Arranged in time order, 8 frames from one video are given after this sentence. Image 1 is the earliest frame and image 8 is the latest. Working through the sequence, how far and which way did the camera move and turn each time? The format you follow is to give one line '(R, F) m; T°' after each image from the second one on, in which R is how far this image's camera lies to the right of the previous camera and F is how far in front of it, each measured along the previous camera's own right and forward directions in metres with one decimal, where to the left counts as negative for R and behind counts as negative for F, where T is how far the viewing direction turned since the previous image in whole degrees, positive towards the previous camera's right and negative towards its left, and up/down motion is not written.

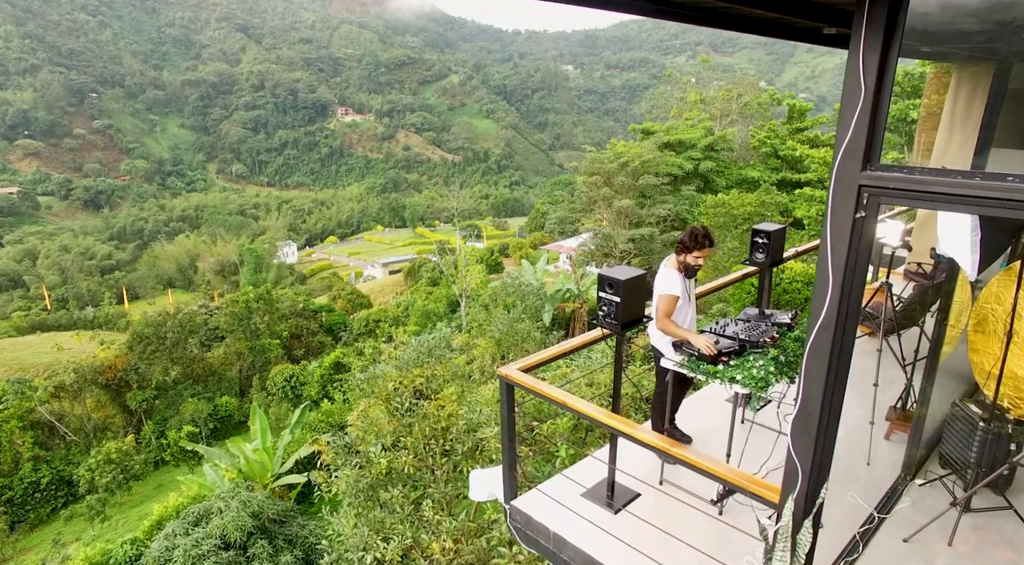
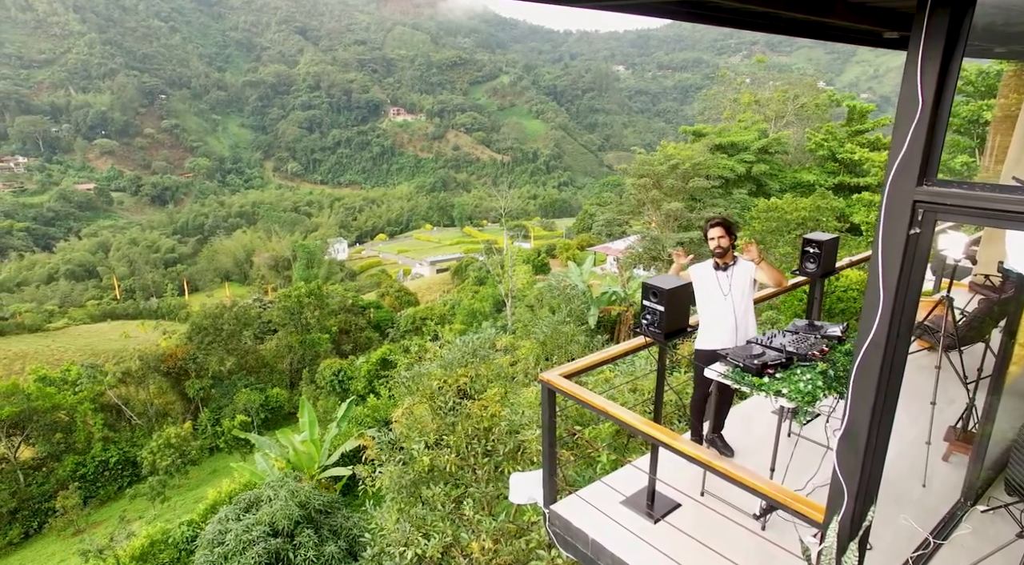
(0.0, 0.0) m; -4°
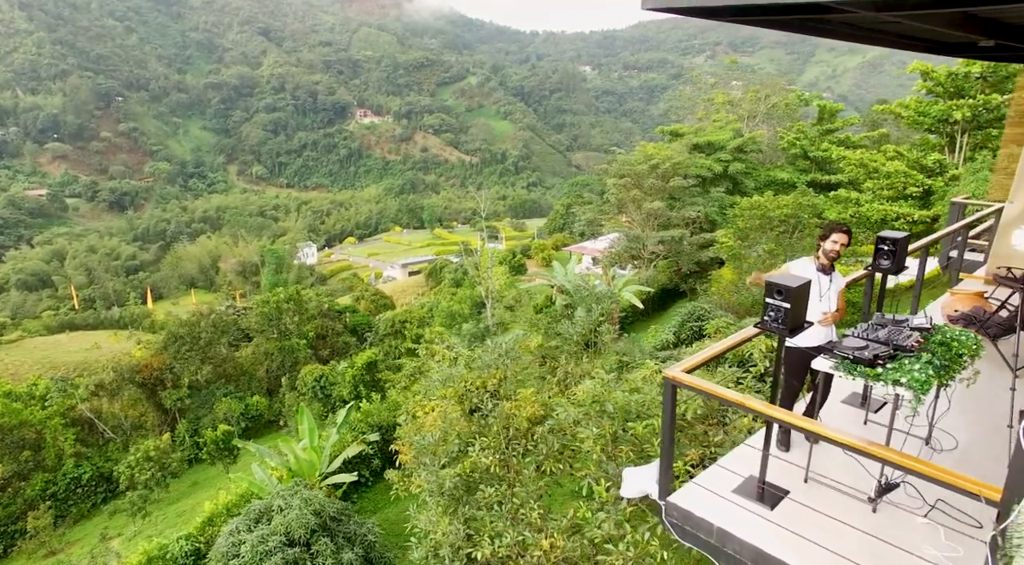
(-0.7, -0.1) m; +3°
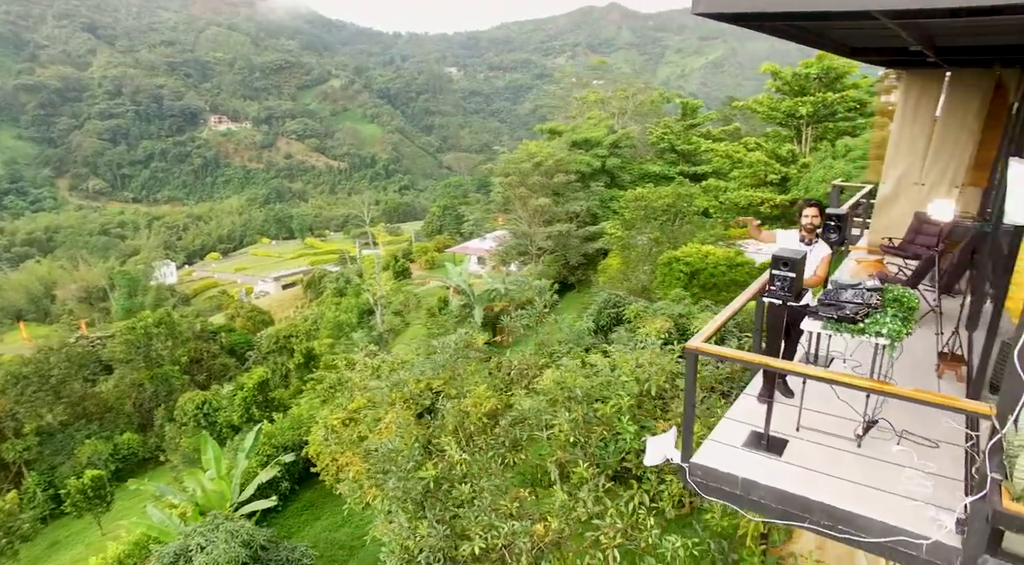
(-0.7, 0.0) m; +11°
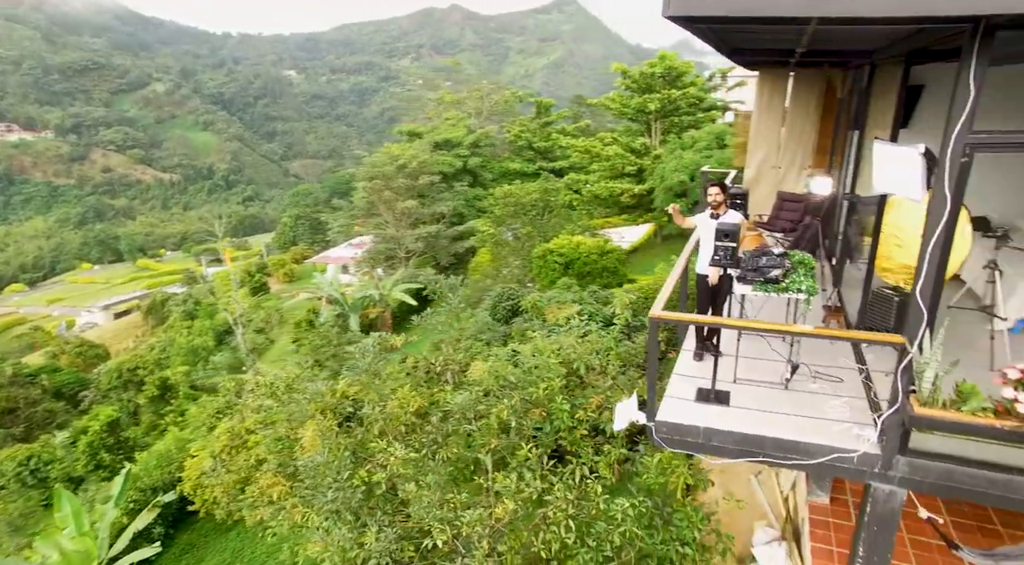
(-0.6, -0.1) m; +12°
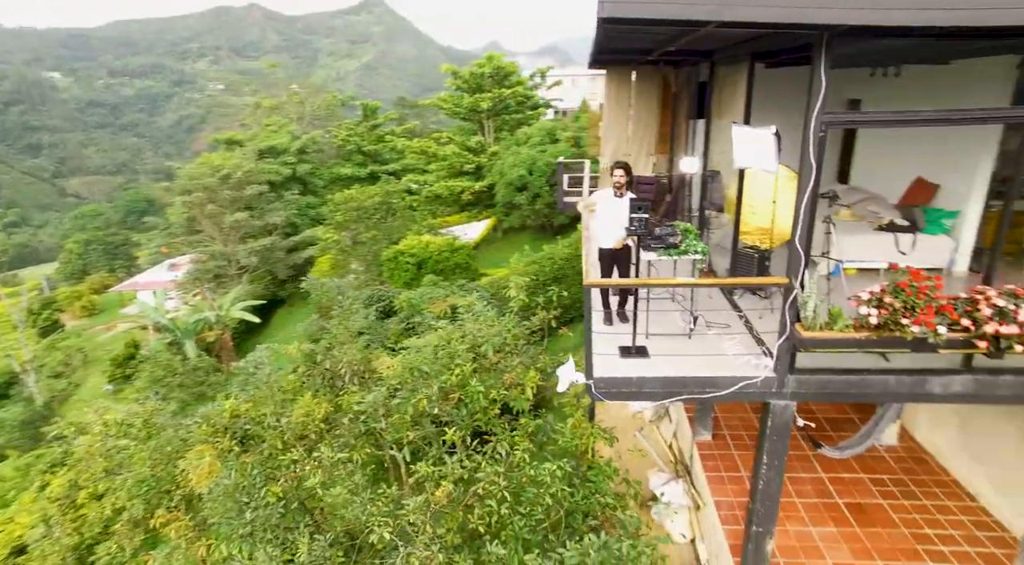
(-0.7, -0.2) m; +15°
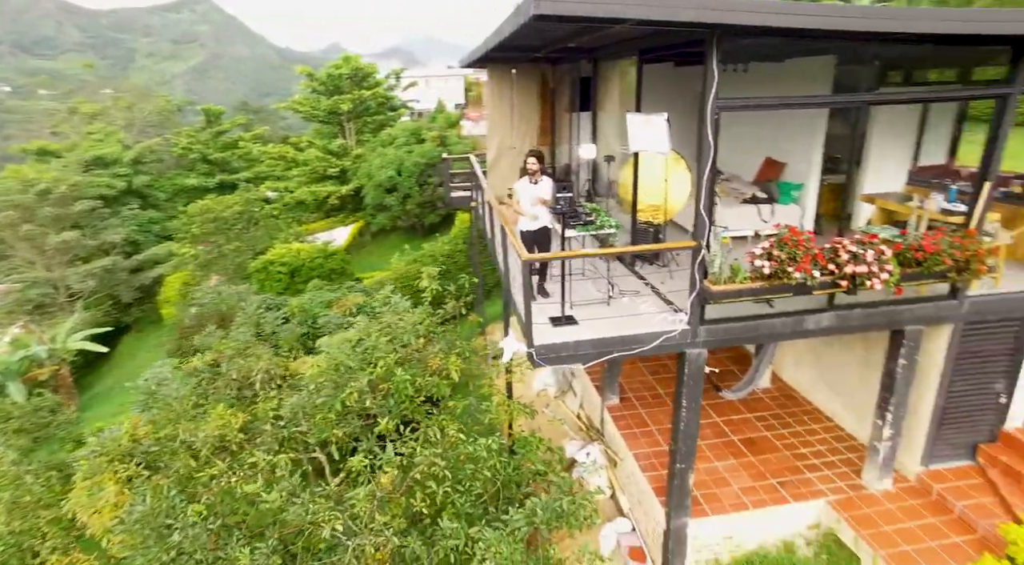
(-0.6, -0.2) m; +12°
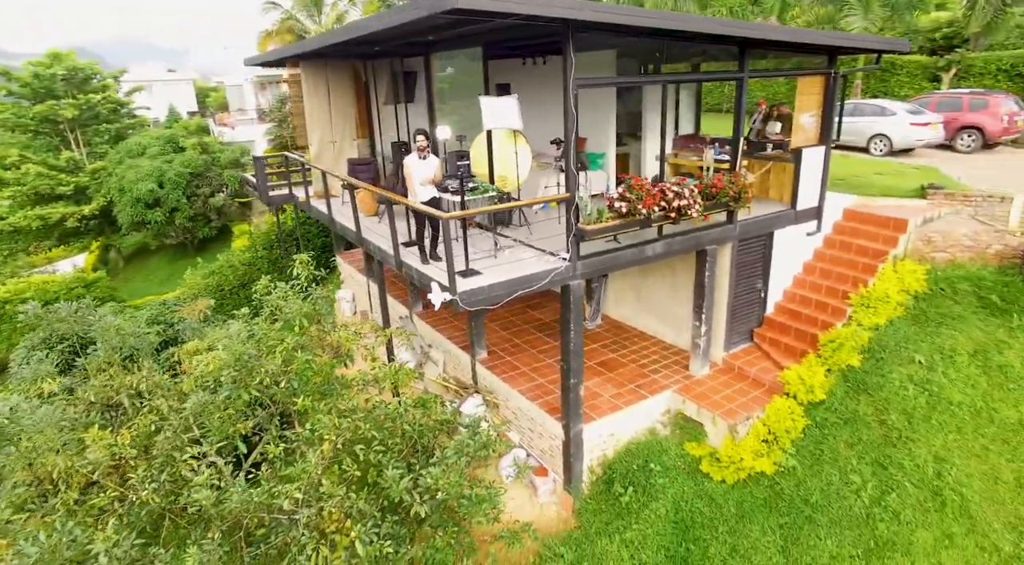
(-1.4, -0.4) m; +22°
